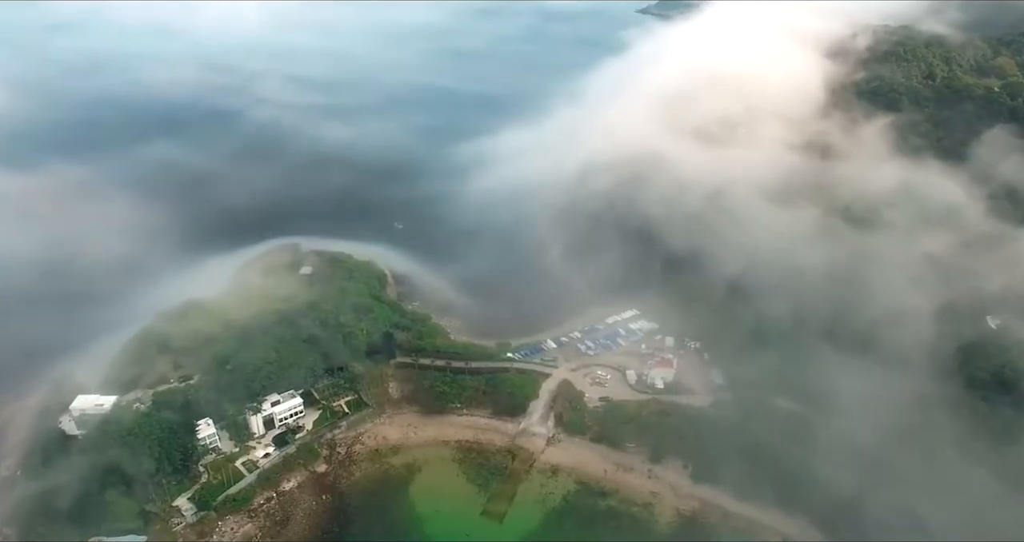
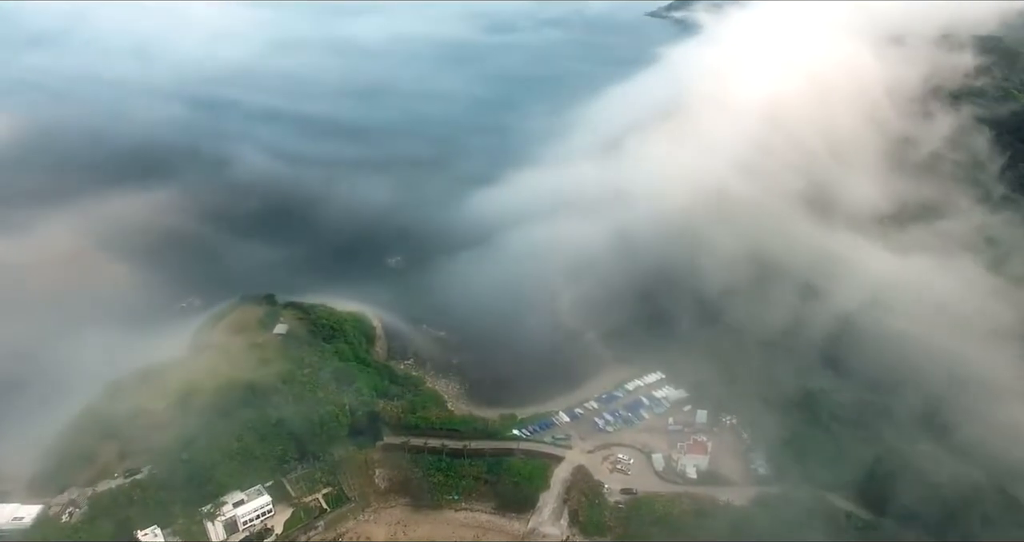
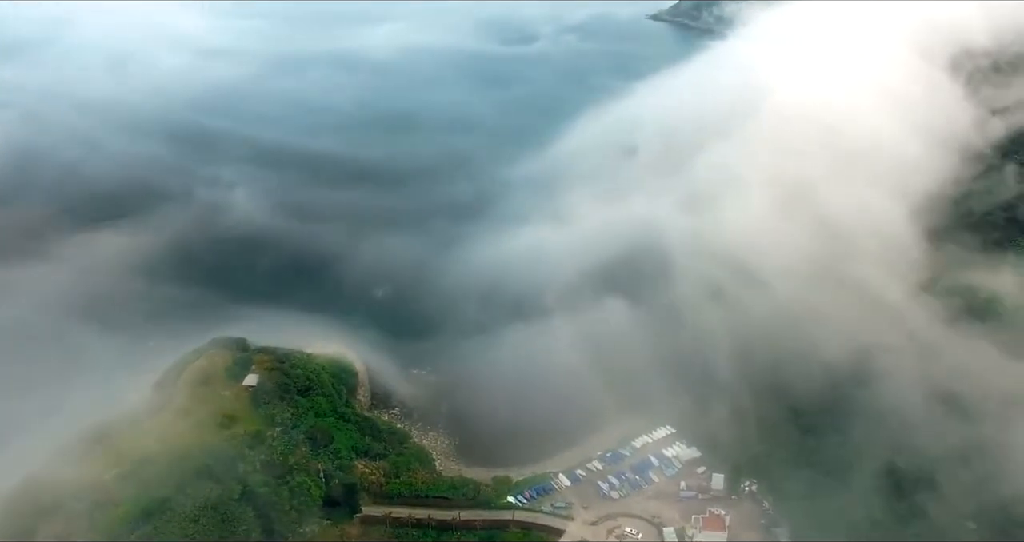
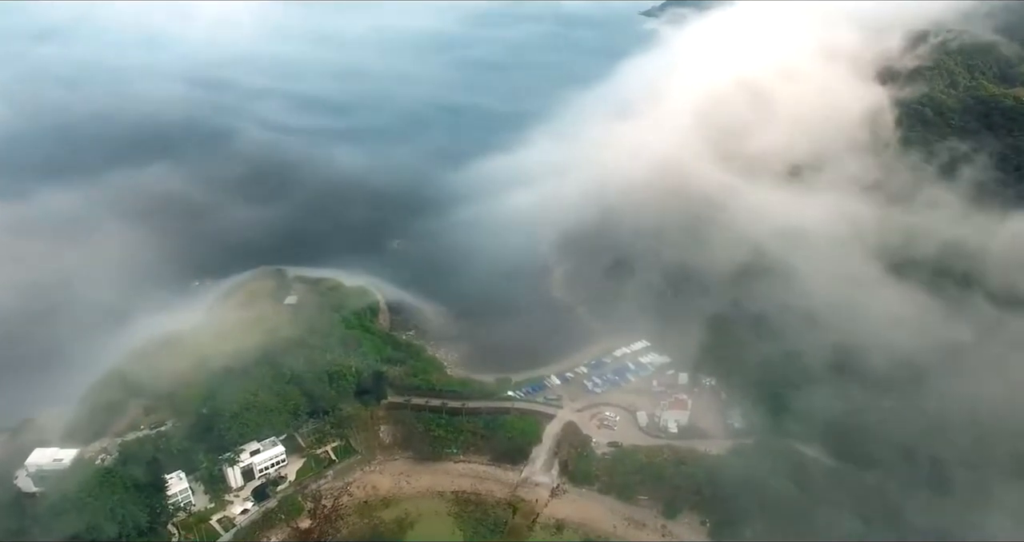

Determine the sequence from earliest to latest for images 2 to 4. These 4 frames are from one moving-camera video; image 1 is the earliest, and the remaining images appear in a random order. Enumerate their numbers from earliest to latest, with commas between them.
4, 2, 3
